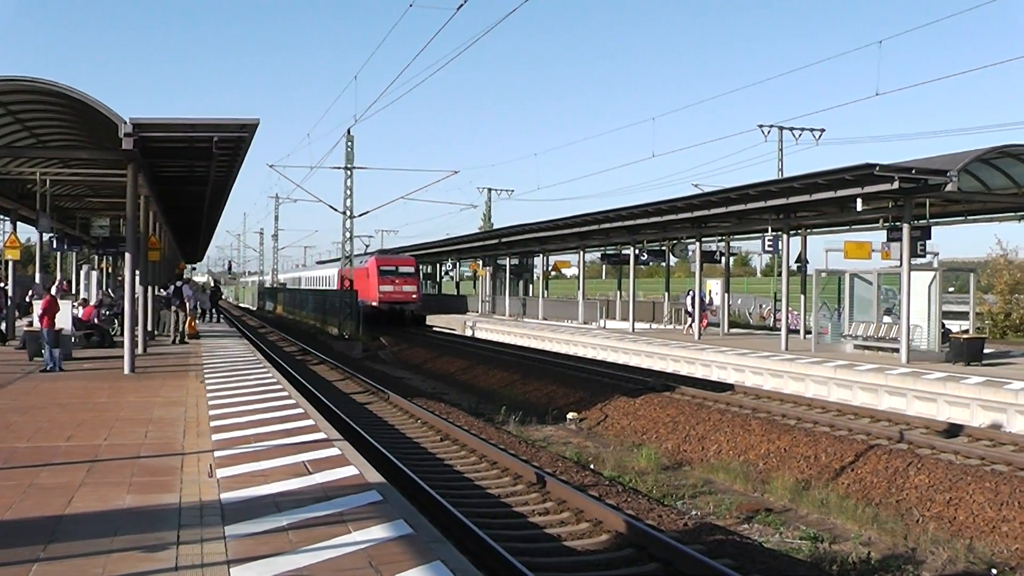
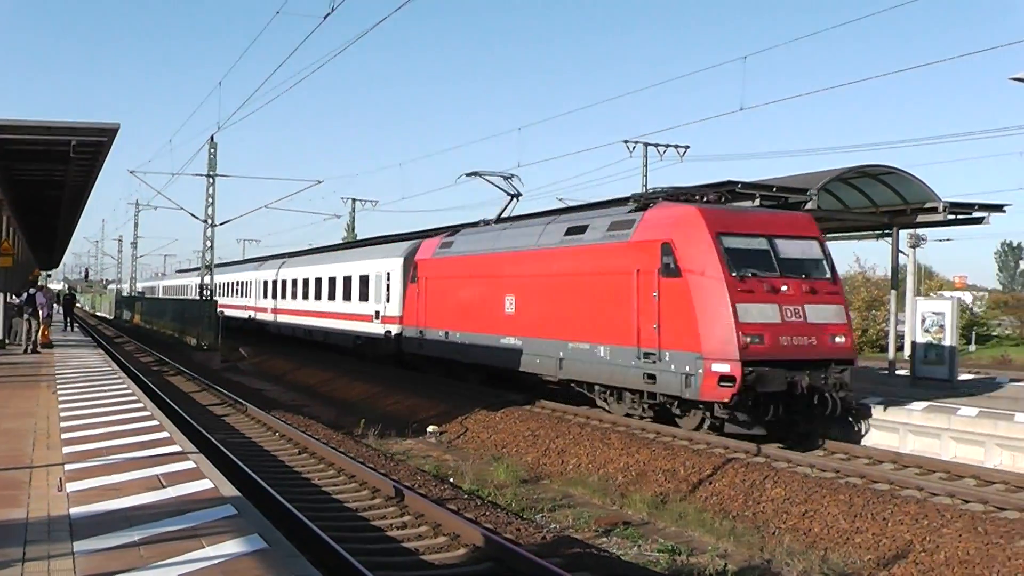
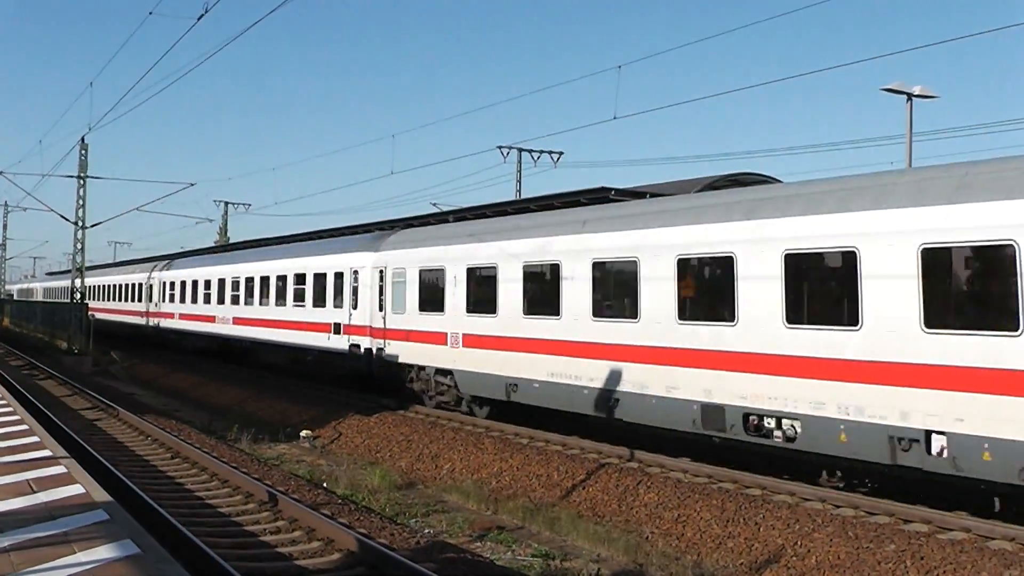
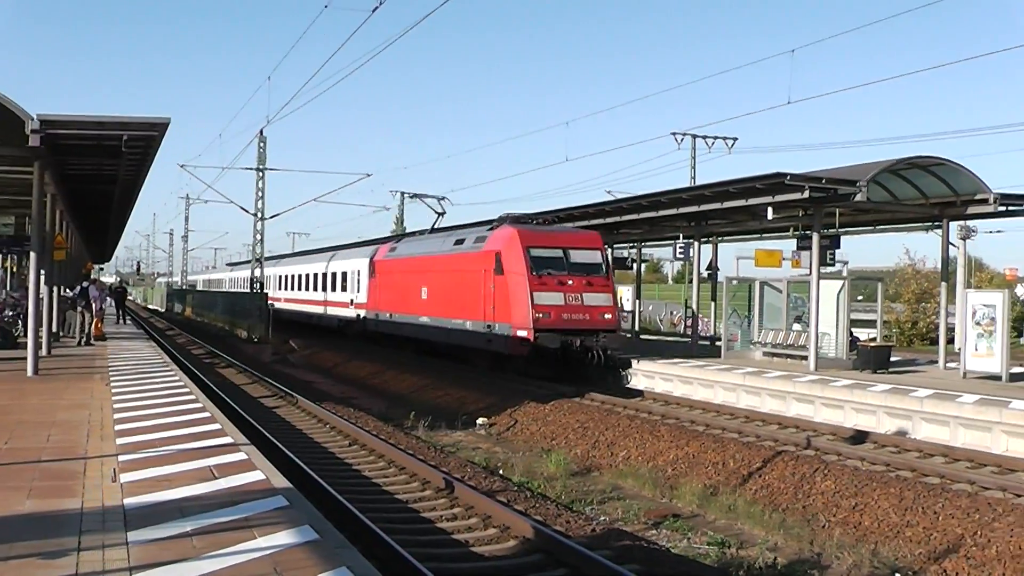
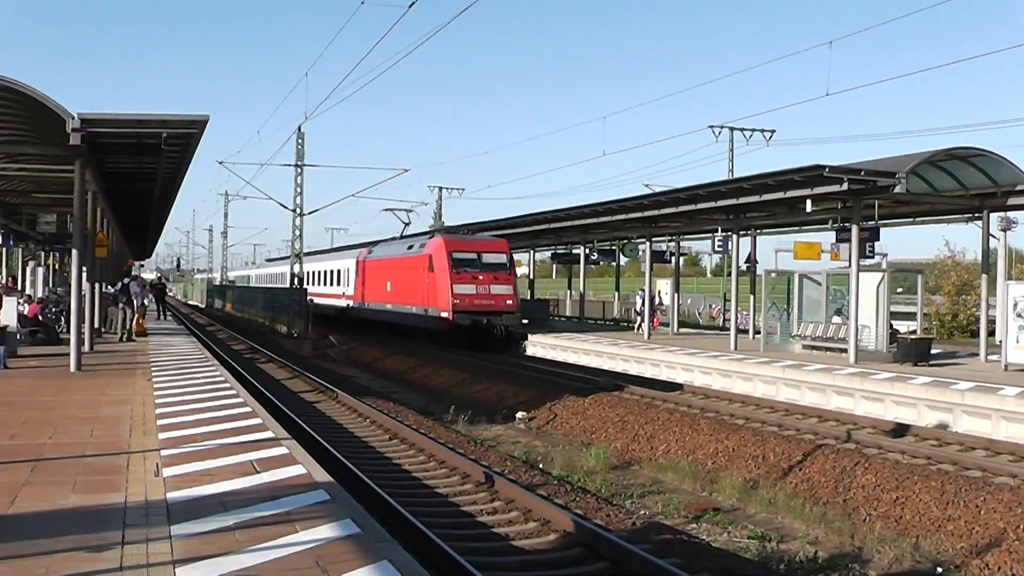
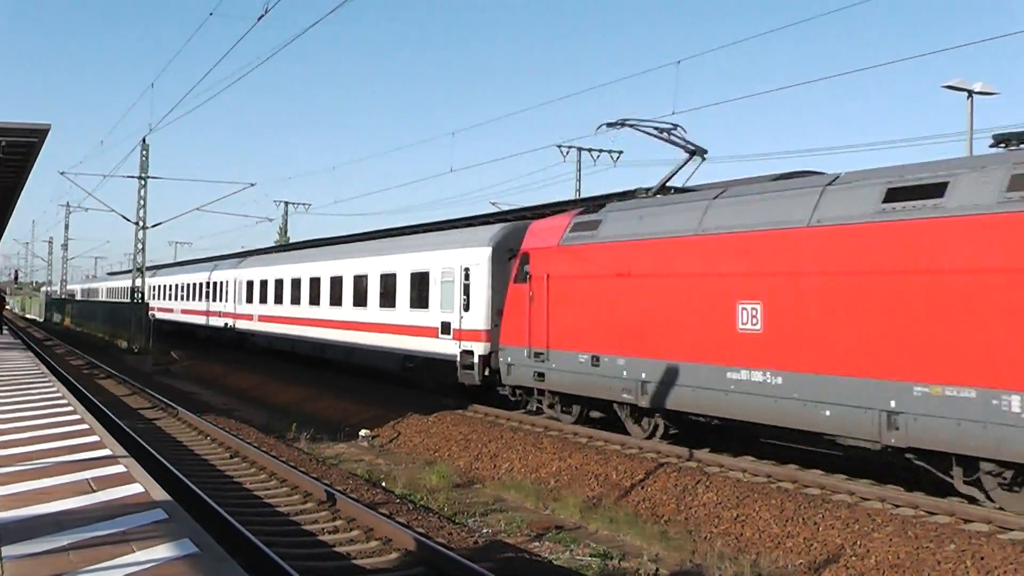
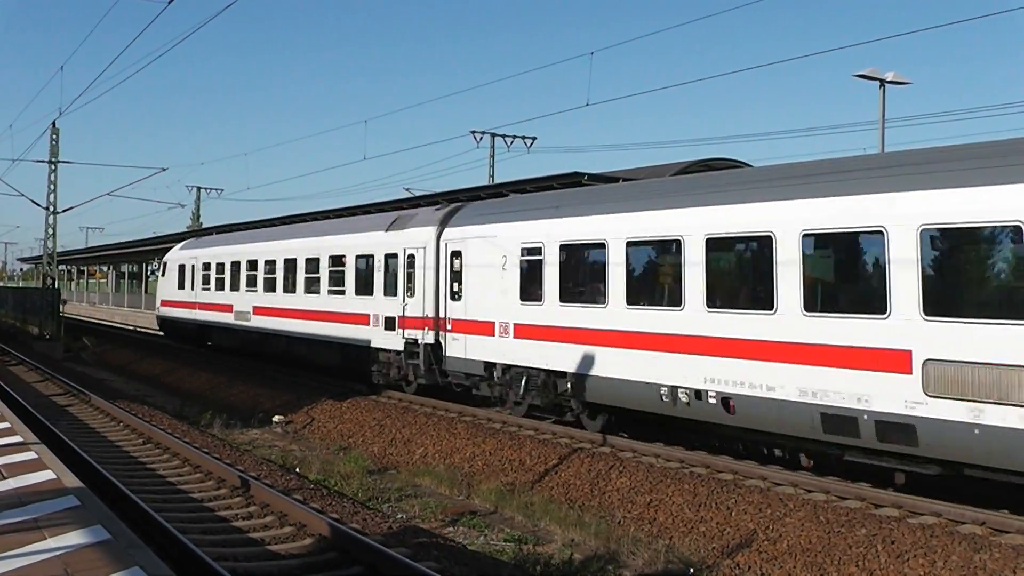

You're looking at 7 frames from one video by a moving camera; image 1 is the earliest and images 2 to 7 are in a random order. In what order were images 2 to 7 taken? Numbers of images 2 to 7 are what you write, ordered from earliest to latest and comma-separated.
5, 4, 2, 6, 3, 7
